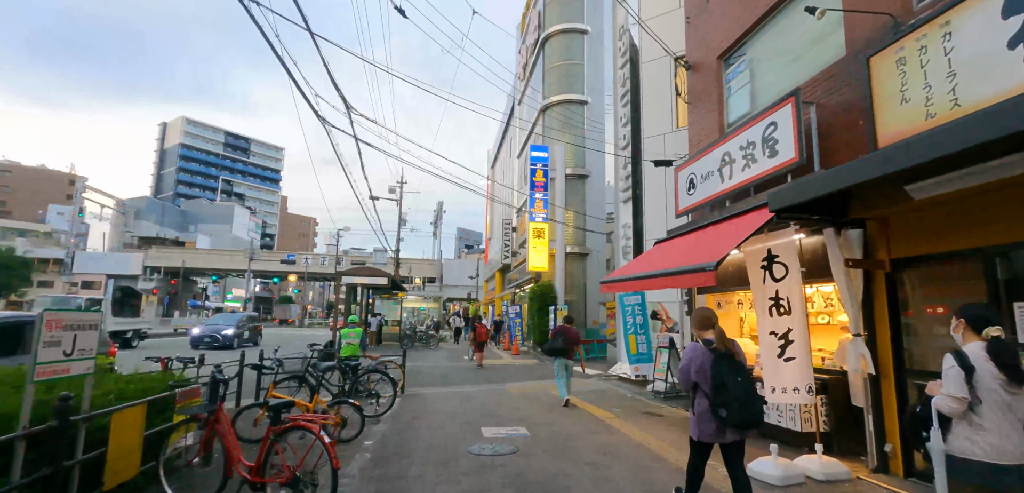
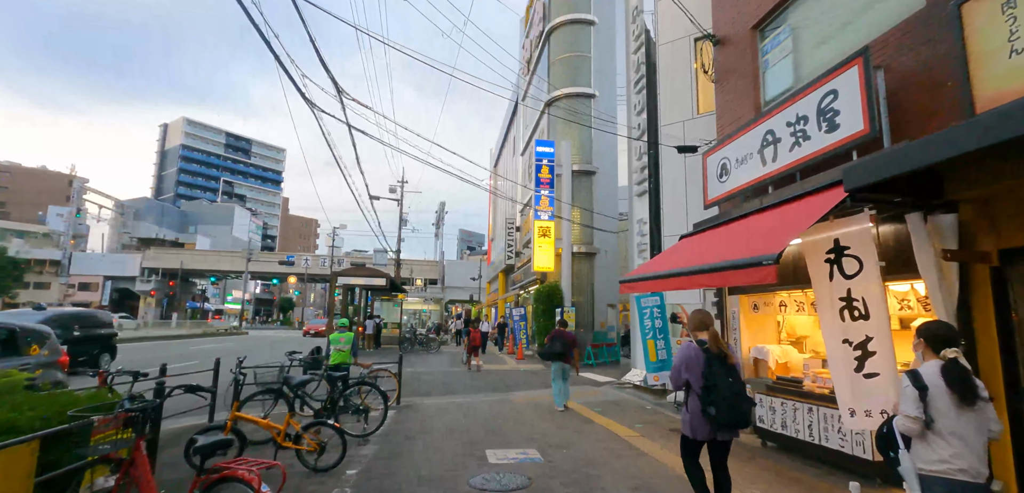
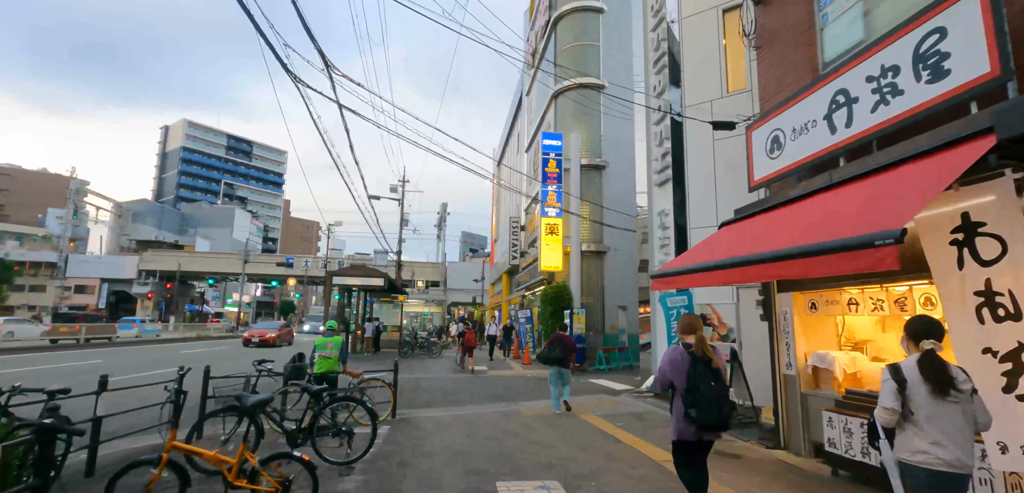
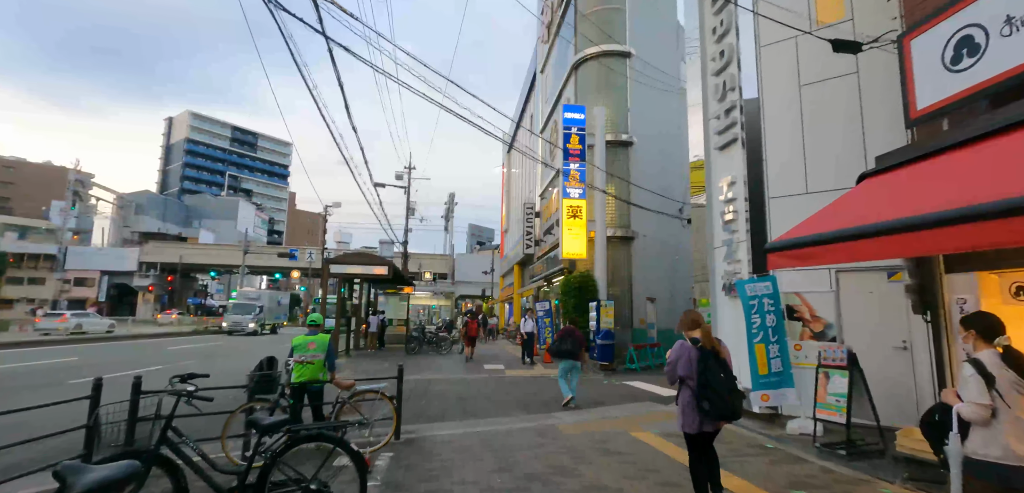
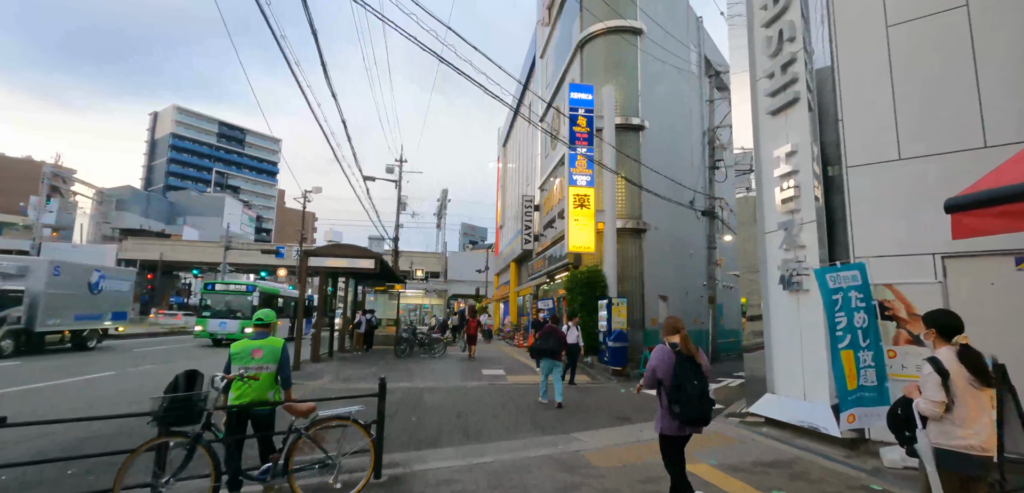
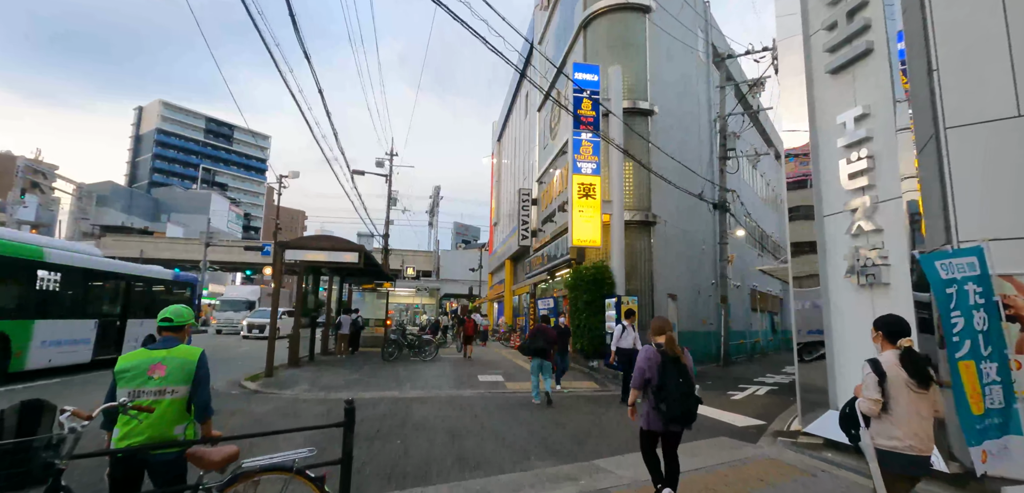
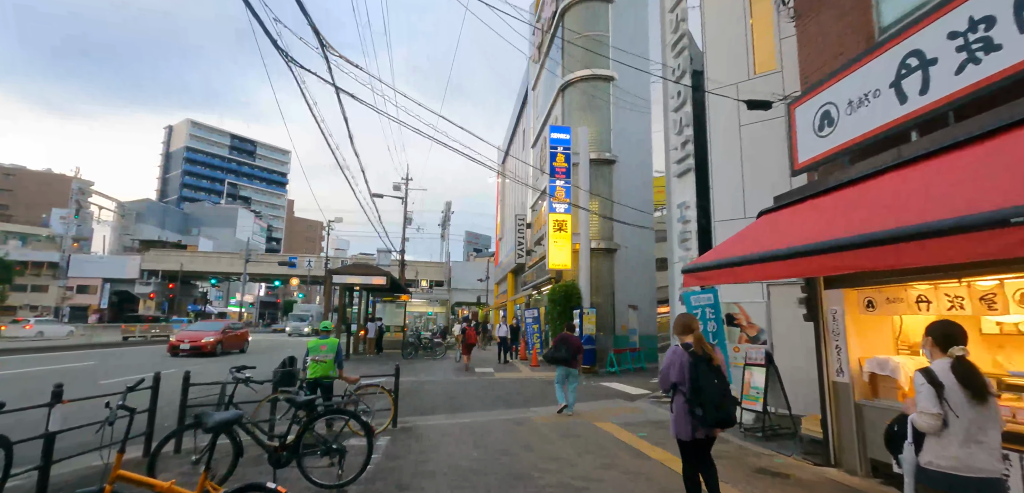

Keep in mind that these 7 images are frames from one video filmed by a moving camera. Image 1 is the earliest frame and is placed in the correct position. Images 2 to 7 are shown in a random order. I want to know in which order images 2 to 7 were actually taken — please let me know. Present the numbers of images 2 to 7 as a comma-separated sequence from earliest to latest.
2, 3, 7, 4, 5, 6
